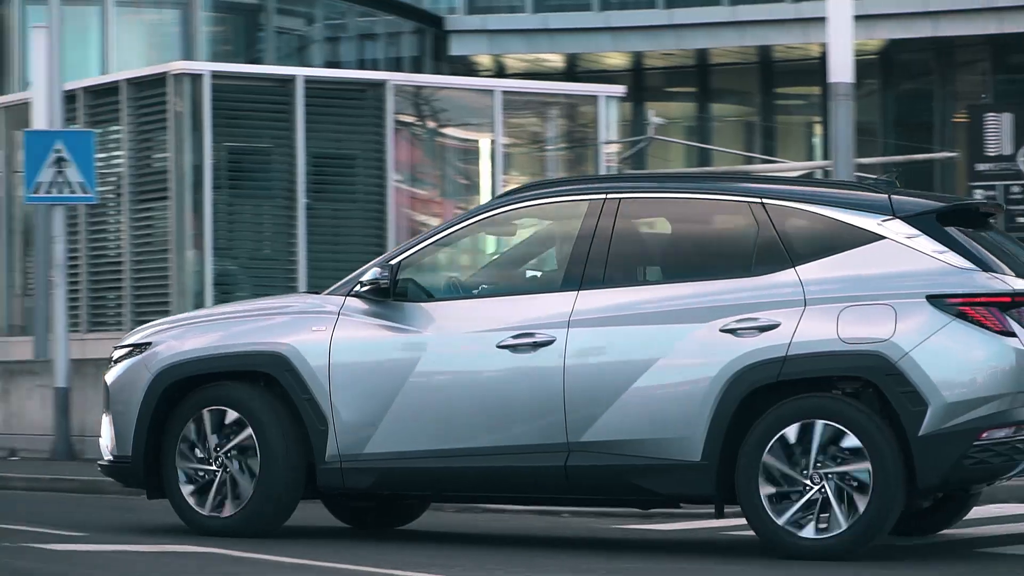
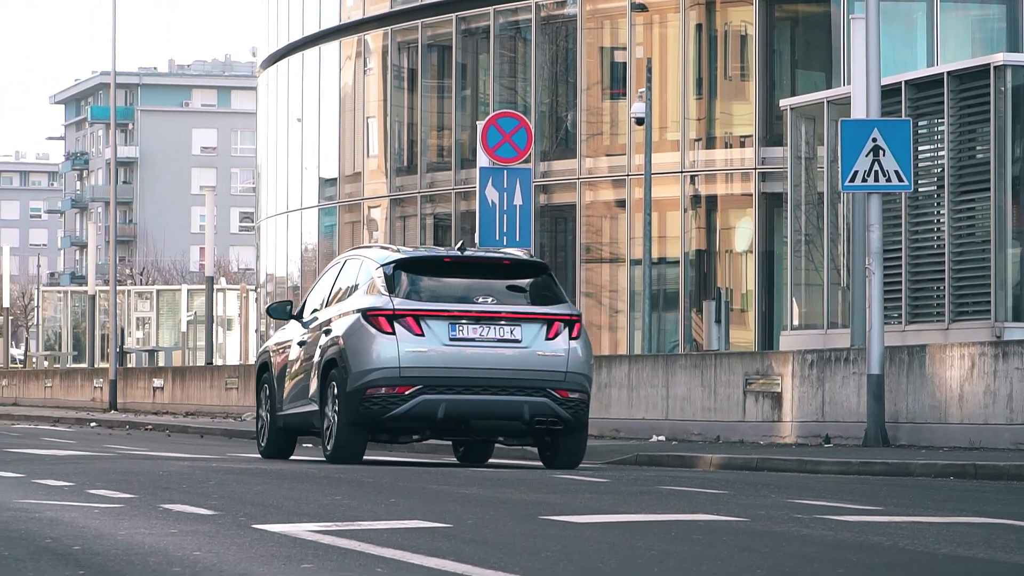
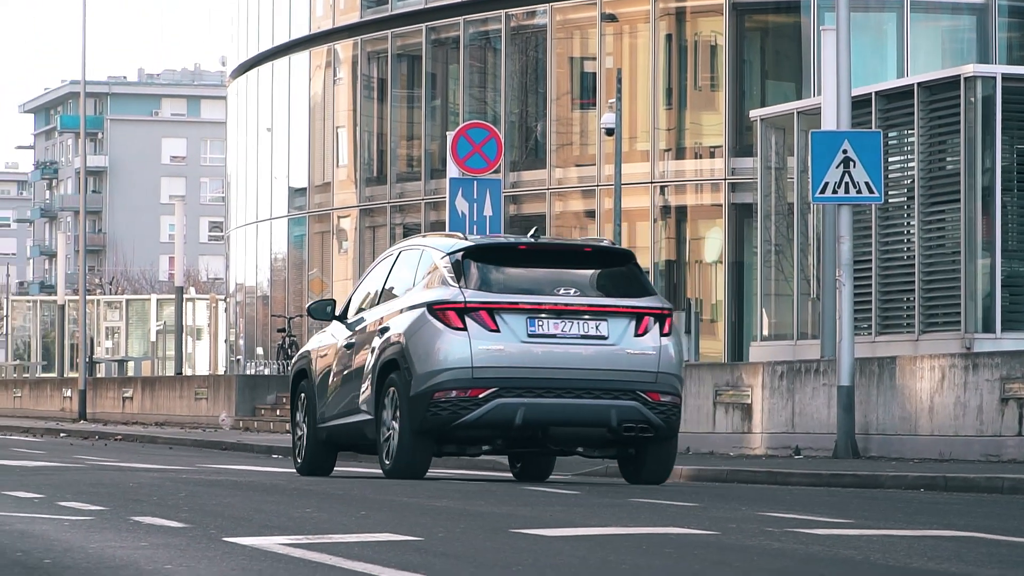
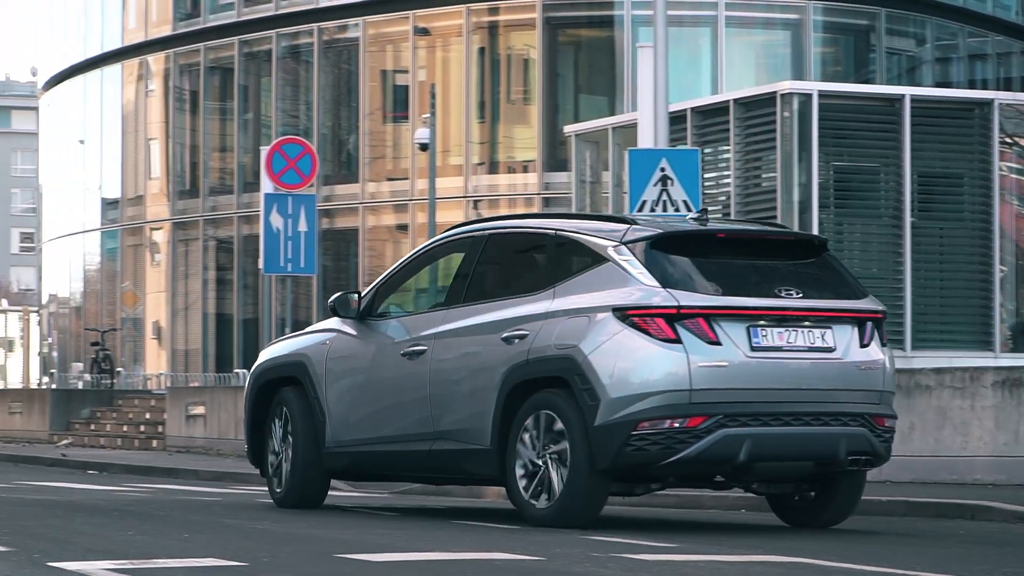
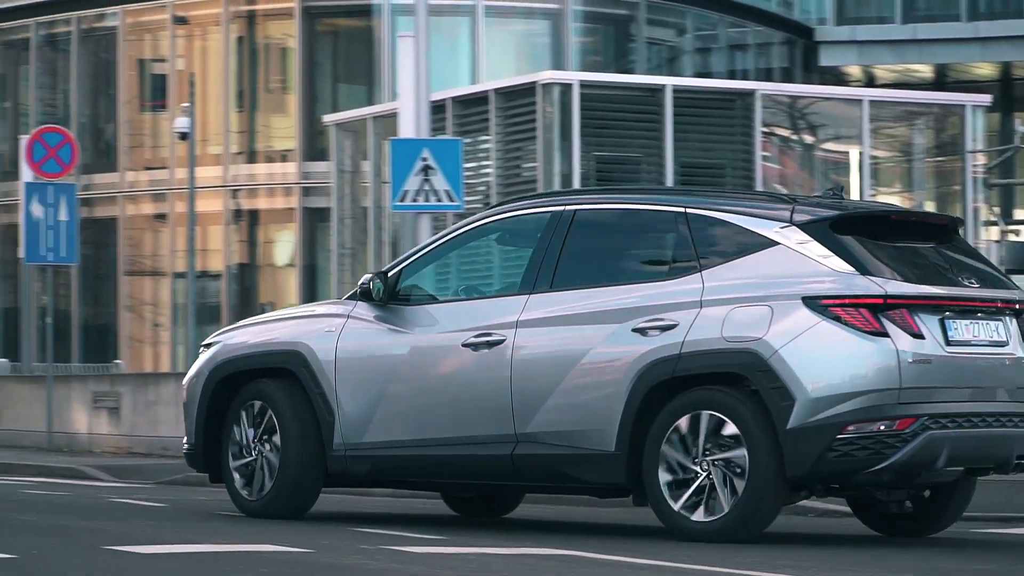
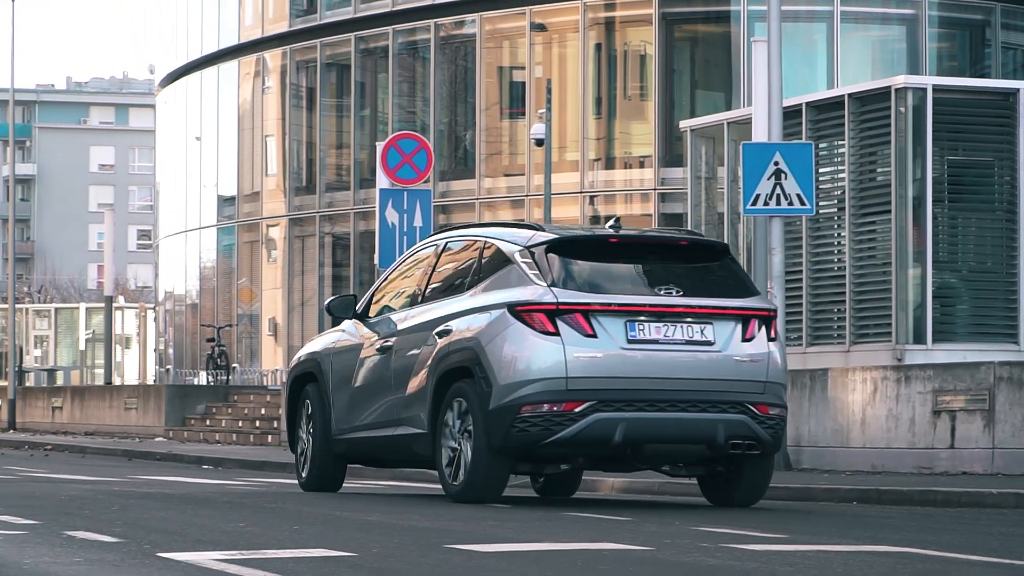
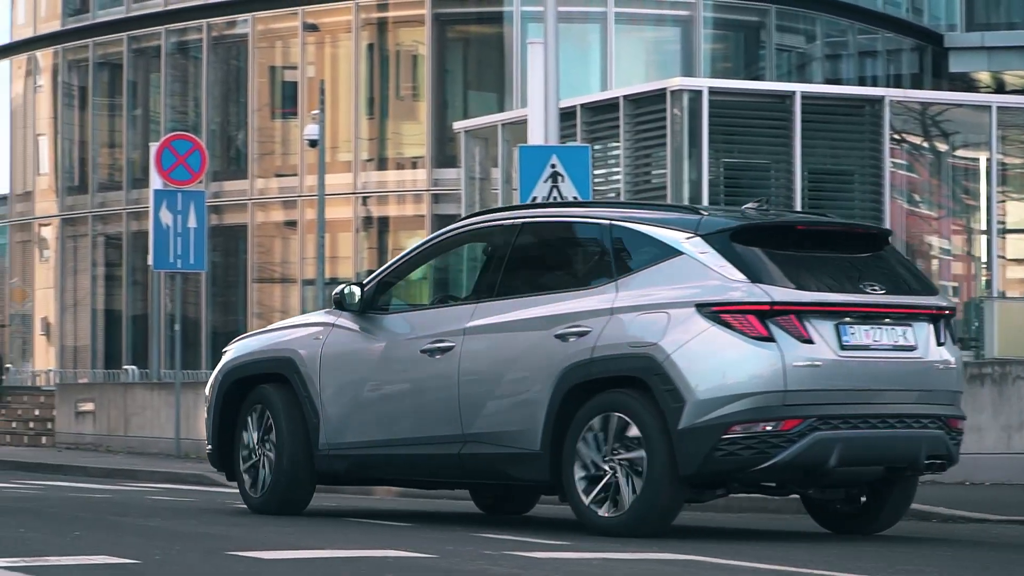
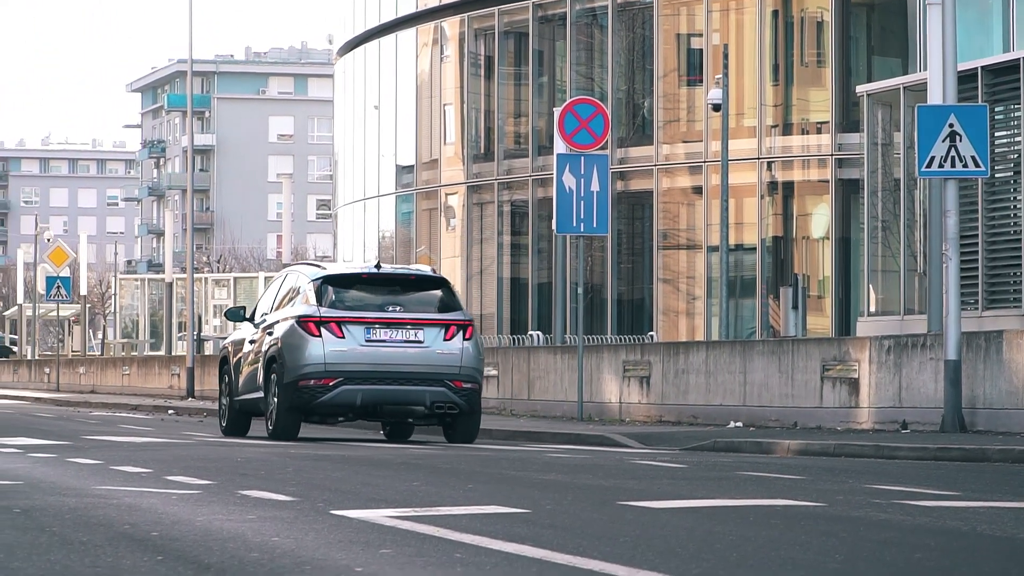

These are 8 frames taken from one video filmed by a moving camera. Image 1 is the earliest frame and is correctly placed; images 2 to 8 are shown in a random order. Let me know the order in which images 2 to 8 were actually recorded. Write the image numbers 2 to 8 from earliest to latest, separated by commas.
5, 7, 4, 6, 3, 2, 8
